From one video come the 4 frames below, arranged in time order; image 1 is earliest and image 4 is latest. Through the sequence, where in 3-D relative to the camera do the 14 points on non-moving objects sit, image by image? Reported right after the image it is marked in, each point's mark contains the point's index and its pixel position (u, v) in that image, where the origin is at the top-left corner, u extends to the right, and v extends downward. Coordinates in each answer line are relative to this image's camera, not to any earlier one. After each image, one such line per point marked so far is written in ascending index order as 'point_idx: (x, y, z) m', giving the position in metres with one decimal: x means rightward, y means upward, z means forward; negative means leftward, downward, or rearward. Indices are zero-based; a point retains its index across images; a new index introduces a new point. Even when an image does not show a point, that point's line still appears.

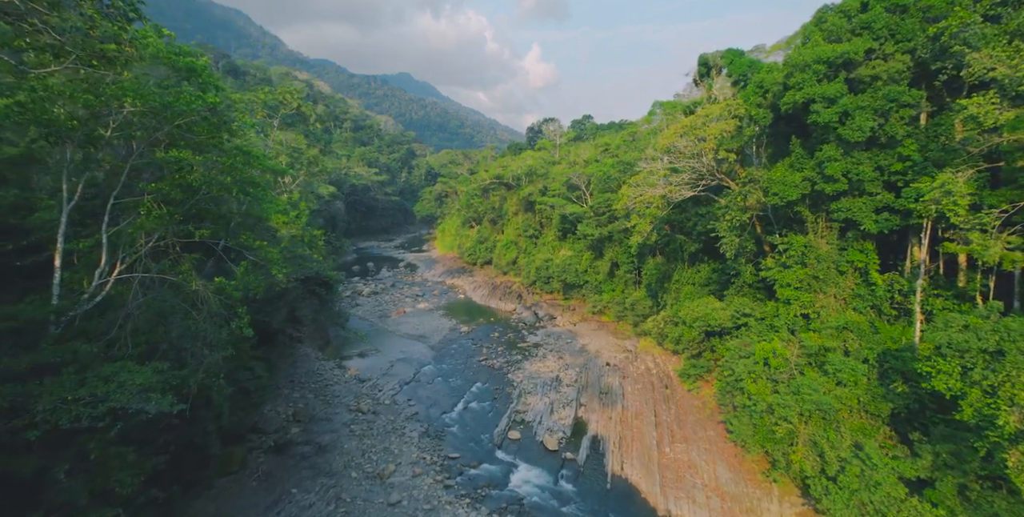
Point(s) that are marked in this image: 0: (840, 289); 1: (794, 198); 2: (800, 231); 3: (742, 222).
0: (+8.8, -0.8, +12.0) m
1: (+7.7, +1.7, +12.4) m
2: (+8.5, +0.9, +13.3) m
3: (+7.5, +1.1, +14.8) m
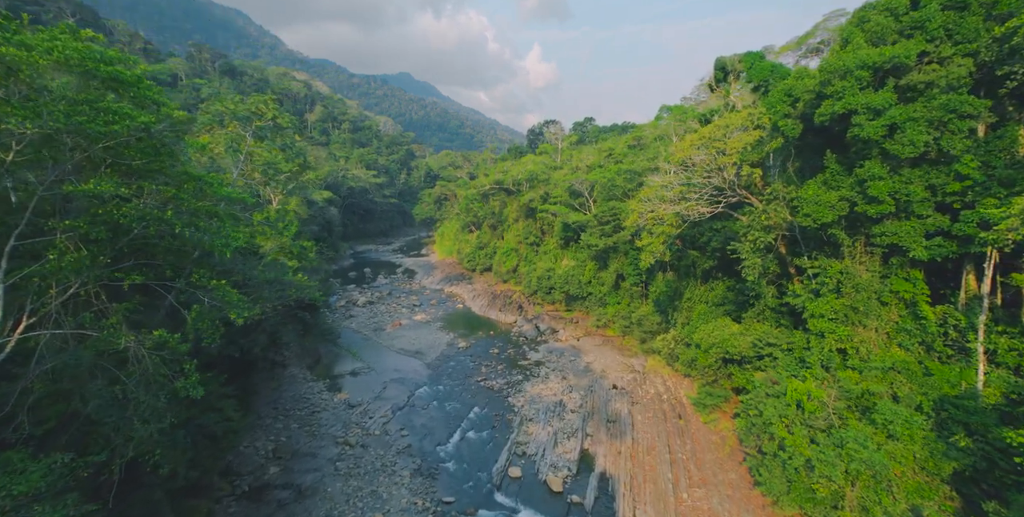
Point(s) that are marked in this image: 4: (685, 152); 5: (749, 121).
0: (+8.8, -1.5, +10.6) m
1: (+7.7, +0.9, +11.1) m
2: (+8.5, +0.2, +11.9) m
3: (+7.6, +0.4, +13.5) m
4: (+5.5, +3.3, +14.4) m
5: (+7.0, +4.1, +13.5) m
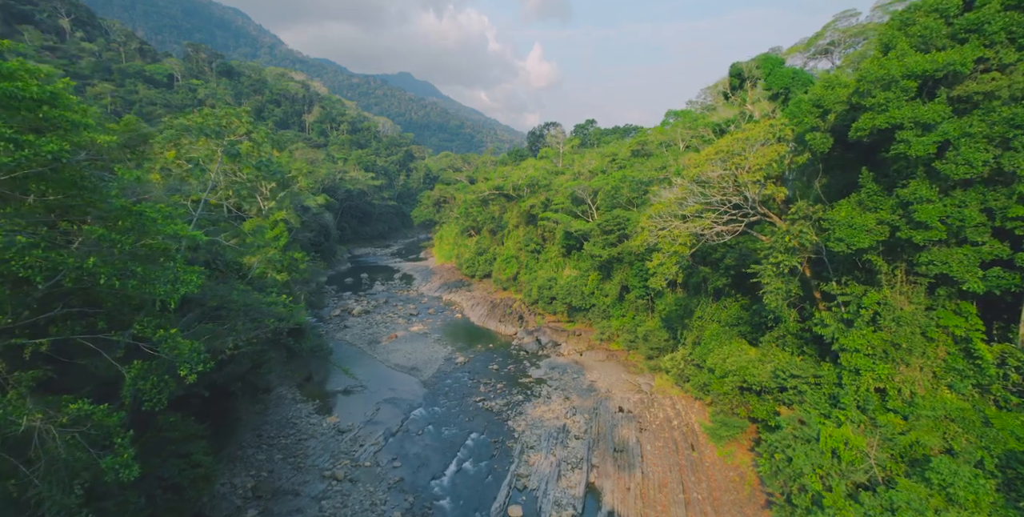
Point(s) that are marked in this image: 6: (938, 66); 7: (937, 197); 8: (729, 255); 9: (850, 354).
0: (+8.8, -2.2, +9.5) m
1: (+7.8, +0.3, +9.9) m
2: (+8.5, -0.5, +10.8) m
3: (+7.6, -0.2, +12.3) m
4: (+5.5, +2.6, +13.2) m
5: (+7.0, +3.4, +12.3) m
6: (+8.2, +3.7, +8.7) m
7: (+8.5, +1.2, +9.0) m
8: (+7.8, +0.1, +16.3) m
9: (+7.8, -2.2, +10.4) m
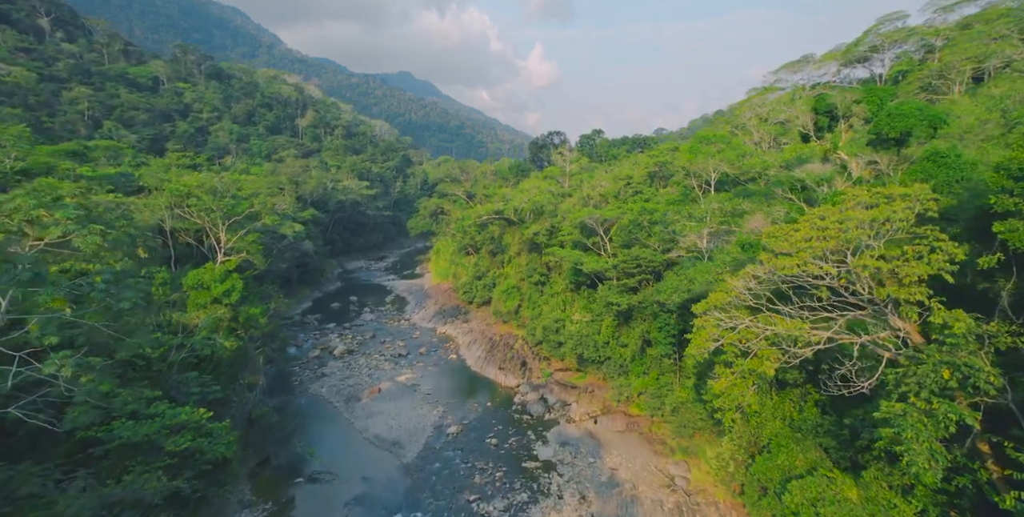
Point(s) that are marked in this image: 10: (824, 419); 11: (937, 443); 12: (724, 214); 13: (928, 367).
0: (+8.9, -4.7, +5.2) m
1: (+7.9, -2.2, +5.6) m
2: (+8.6, -3.0, +6.5) m
3: (+7.7, -2.7, +8.0) m
4: (+5.6, +0.1, +8.9) m
5: (+7.2, +0.9, +8.1) m
6: (+8.3, +1.2, +4.4) m
7: (+8.6, -1.3, +4.7) m
8: (+7.9, -2.4, +12.0) m
9: (+7.9, -4.7, +6.1) m
10: (+8.9, -4.6, +12.8) m
11: (+7.5, -3.2, +8.2) m
12: (+8.2, +1.7, +17.5) m
13: (+7.3, -1.9, +8.0) m
